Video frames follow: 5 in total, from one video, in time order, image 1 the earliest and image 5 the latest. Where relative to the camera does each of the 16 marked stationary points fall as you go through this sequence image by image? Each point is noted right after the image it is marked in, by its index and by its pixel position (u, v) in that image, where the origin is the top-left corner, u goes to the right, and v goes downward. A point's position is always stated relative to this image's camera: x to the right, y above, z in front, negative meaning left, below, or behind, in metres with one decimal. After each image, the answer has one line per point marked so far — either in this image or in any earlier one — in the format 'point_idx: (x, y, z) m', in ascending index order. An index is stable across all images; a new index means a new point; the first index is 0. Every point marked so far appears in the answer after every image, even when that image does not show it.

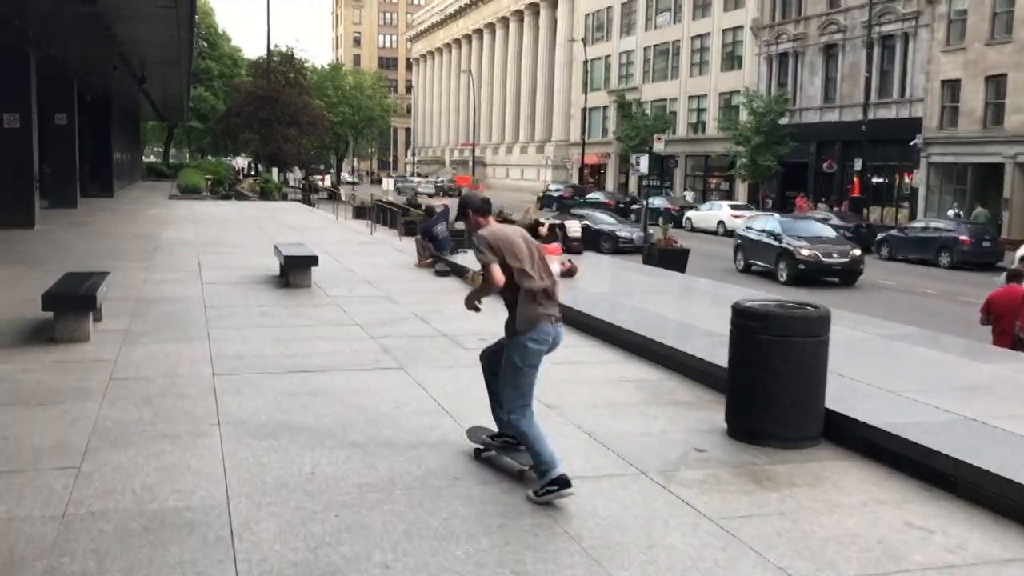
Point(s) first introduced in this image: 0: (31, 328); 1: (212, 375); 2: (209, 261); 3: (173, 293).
0: (-5.6, -0.4, +12.2) m
1: (-3.0, -0.9, +10.4) m
2: (-5.4, +0.5, +18.7) m
3: (-4.9, 0.0, +15.1) m
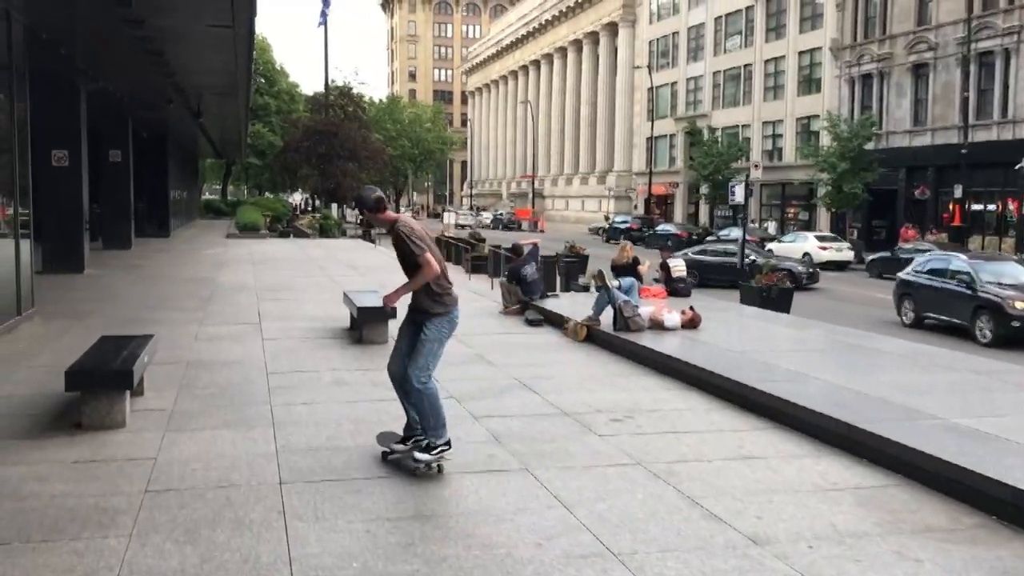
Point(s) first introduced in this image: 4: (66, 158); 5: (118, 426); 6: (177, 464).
0: (-4.3, -1.1, +9.8) m
1: (-1.7, -1.4, +7.8) m
2: (-3.7, -0.4, +16.2) m
3: (-3.4, -0.7, +12.7) m
4: (-8.7, +2.5, +20.1) m
5: (-3.5, -1.2, +9.4) m
6: (-2.7, -1.4, +8.4) m
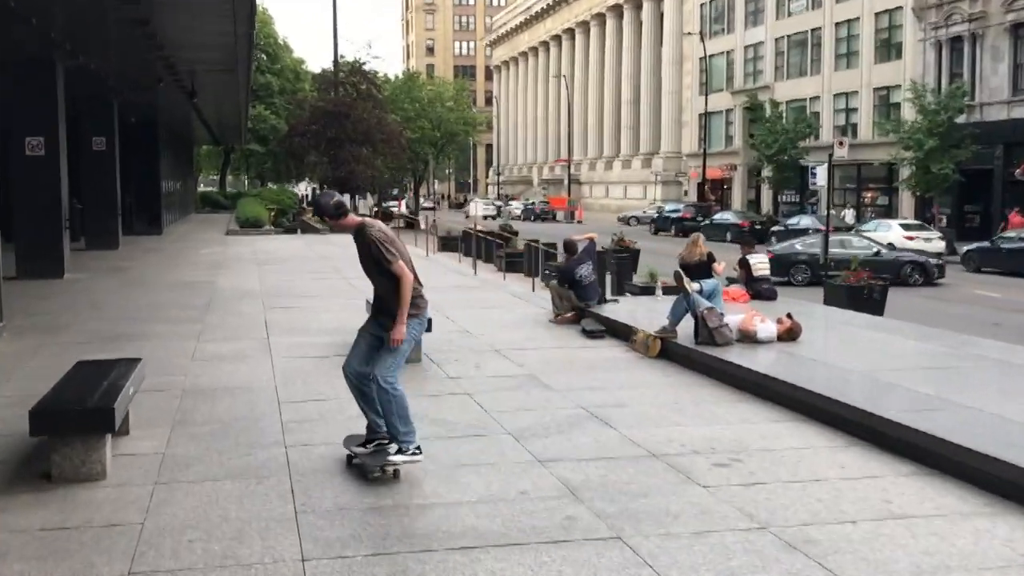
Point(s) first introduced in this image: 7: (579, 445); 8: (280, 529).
0: (-3.7, -1.2, +7.9) m
1: (-1.2, -1.6, +6.0) m
2: (-3.2, -0.4, +14.4) m
3: (-2.9, -0.8, +10.8) m
4: (-8.2, +2.5, +18.2) m
5: (-3.0, -1.3, +7.5) m
6: (-2.1, -1.5, +6.5) m
7: (+0.5, -1.2, +8.0) m
8: (-1.5, -1.5, +6.6) m
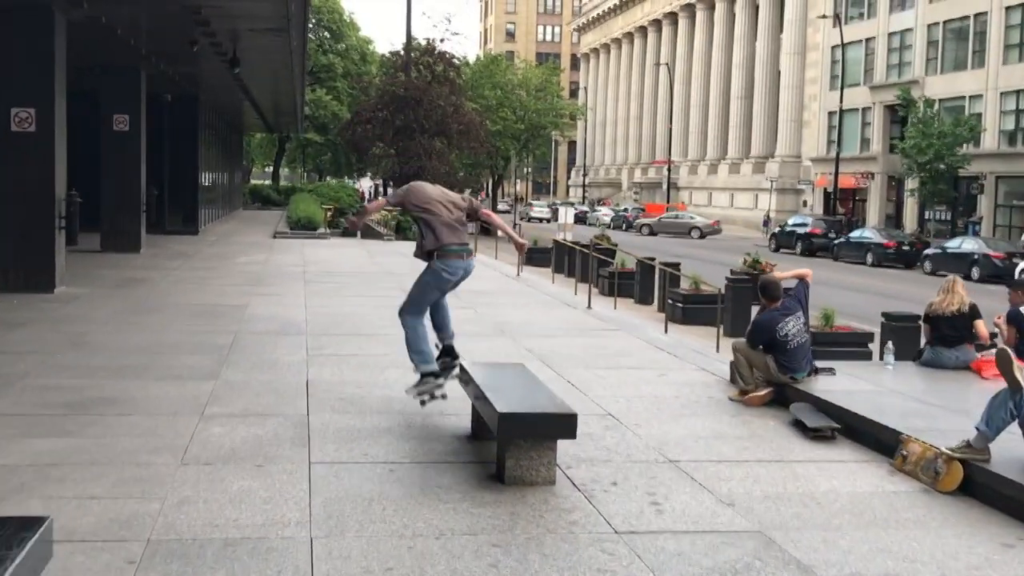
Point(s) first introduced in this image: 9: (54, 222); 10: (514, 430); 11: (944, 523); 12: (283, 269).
0: (-2.7, -1.6, +3.7) m
1: (-0.3, -2.0, +1.6) m
2: (-1.8, -0.8, +10.1) m
3: (-1.7, -1.2, +6.5) m
4: (-6.5, +2.3, +14.2) m
5: (-2.0, -1.7, +3.2) m
6: (-1.2, -1.9, +2.2) m
7: (+1.6, -1.7, +3.6) m
8: (-0.5, -1.9, +2.2) m
9: (-6.4, +0.9, +14.6) m
10: (0.0, -0.9, +6.4) m
11: (+2.5, -1.4, +6.3) m
12: (-4.6, +0.4, +19.7) m
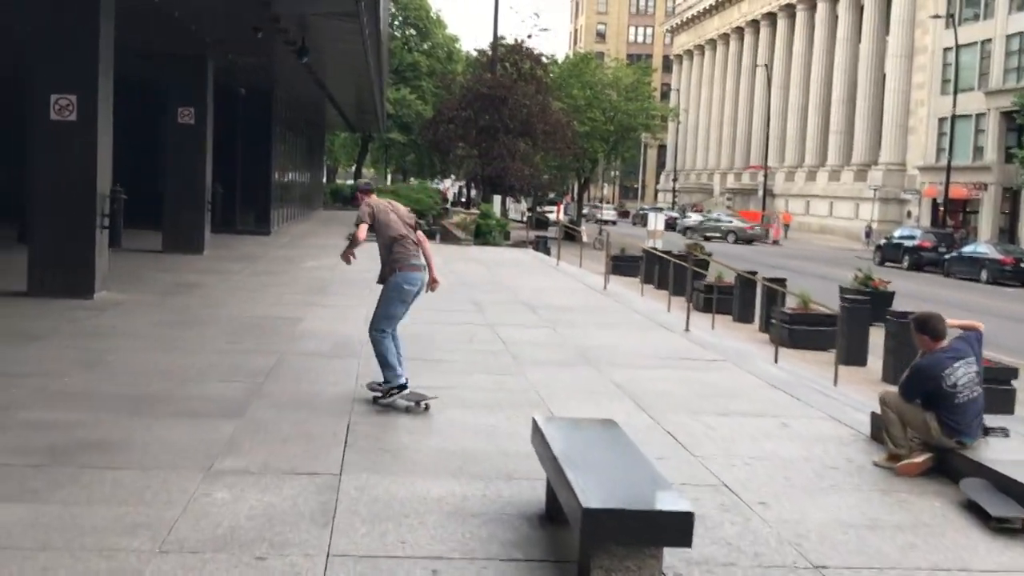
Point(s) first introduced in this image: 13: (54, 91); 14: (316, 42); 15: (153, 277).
0: (-2.5, -1.7, +2.1) m
1: (-0.3, -2.2, -0.2) m
2: (-1.1, -0.9, +8.4) m
3: (-1.3, -1.3, +4.9) m
4: (-5.4, +2.2, +12.9) m
5: (-1.8, -1.8, +1.6) m
6: (-1.1, -2.1, +0.5) m
7: (+1.7, -2.0, +1.6) m
8: (-0.4, -2.1, +0.5) m
9: (-5.2, +0.9, +13.2) m
10: (+0.4, -1.0, +4.6) m
11: (+2.9, -1.6, +4.2) m
12: (-3.1, +0.3, +18.2) m
13: (-5.6, +2.4, +12.9) m
14: (-3.6, +4.5, +19.3) m
15: (-5.4, +0.2, +16.0) m
